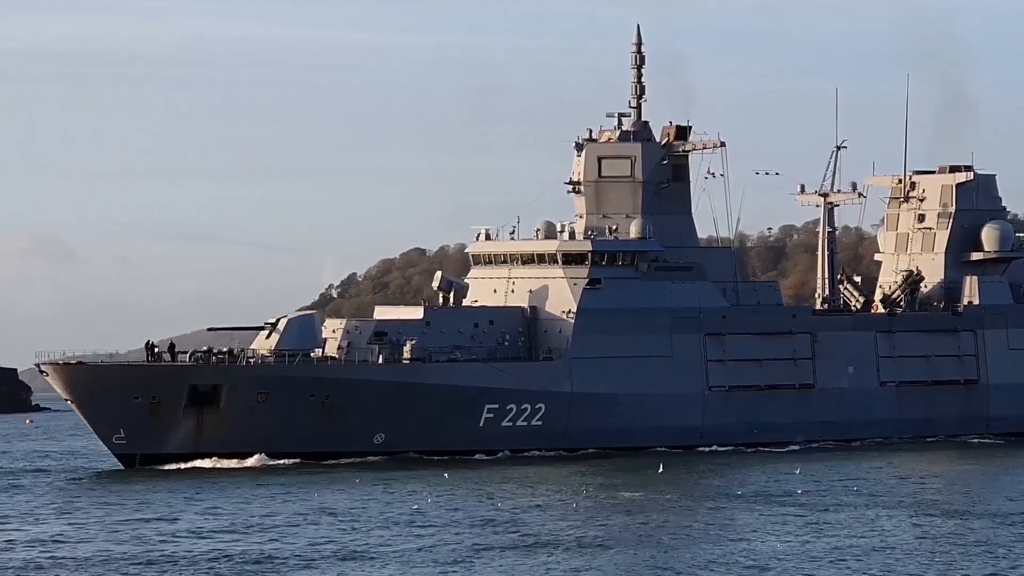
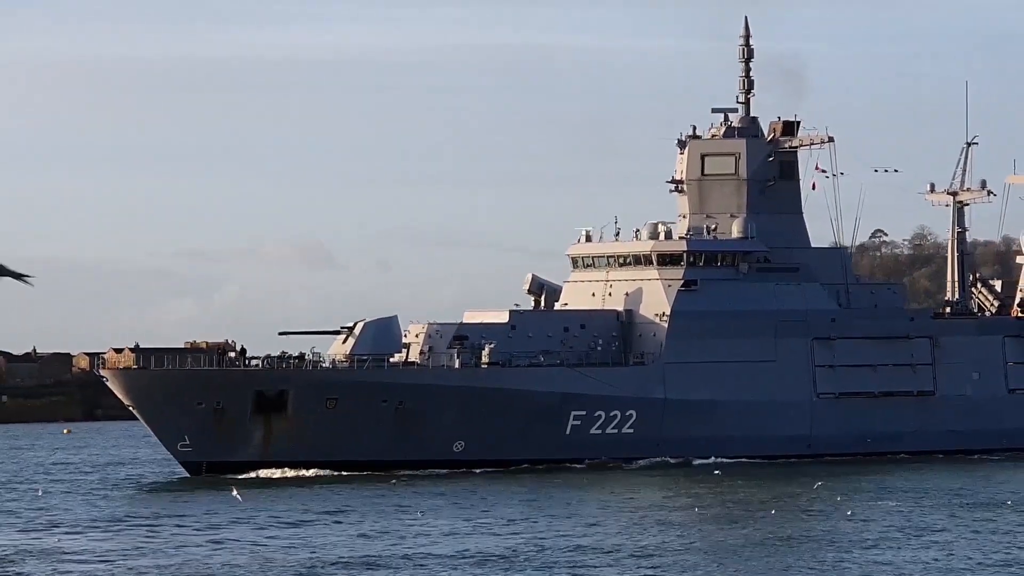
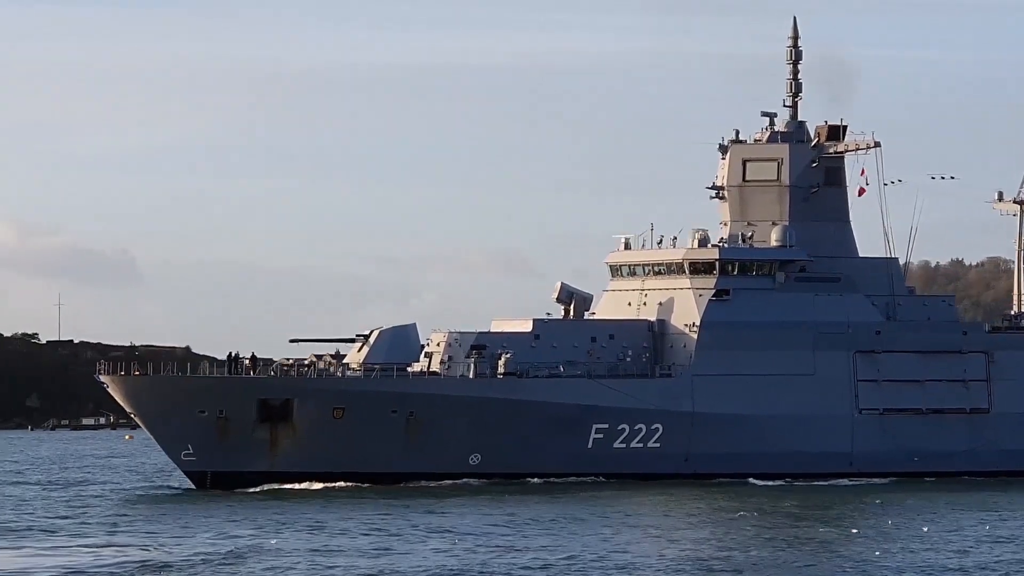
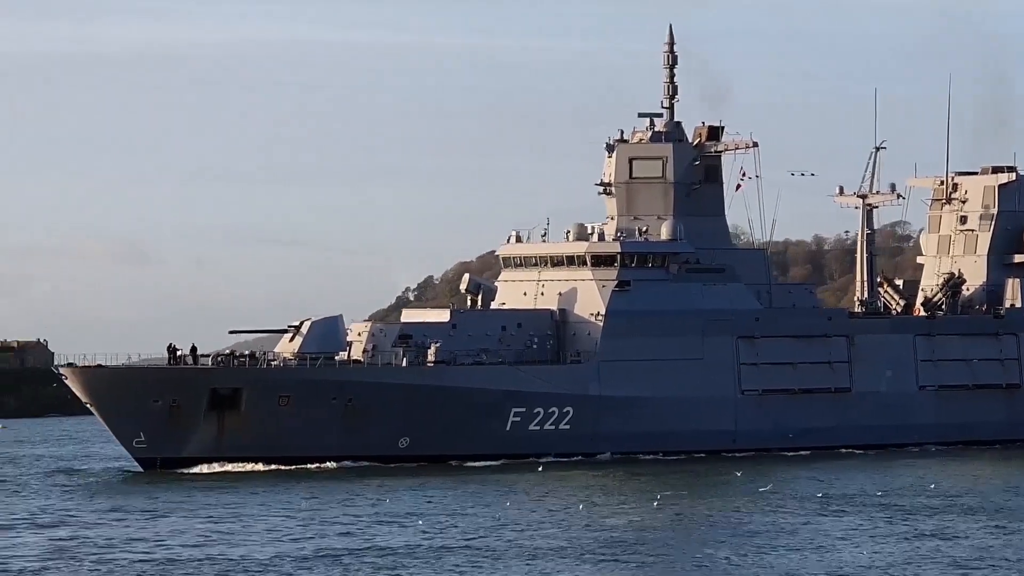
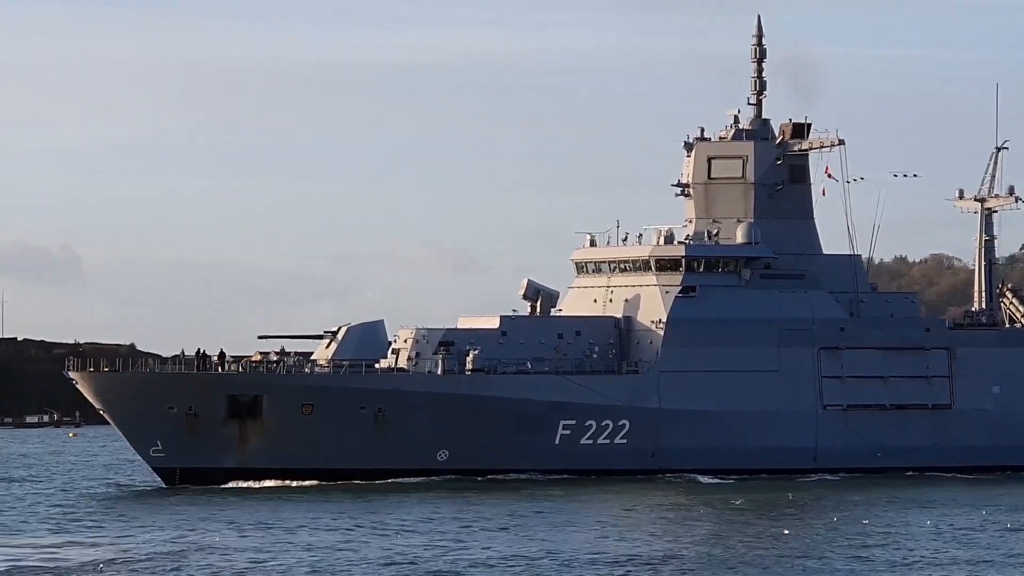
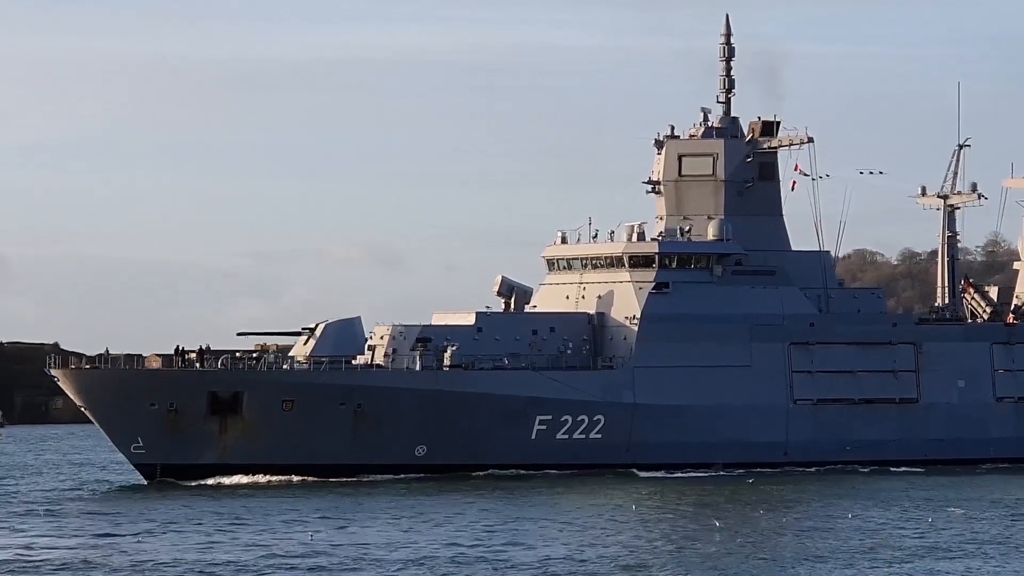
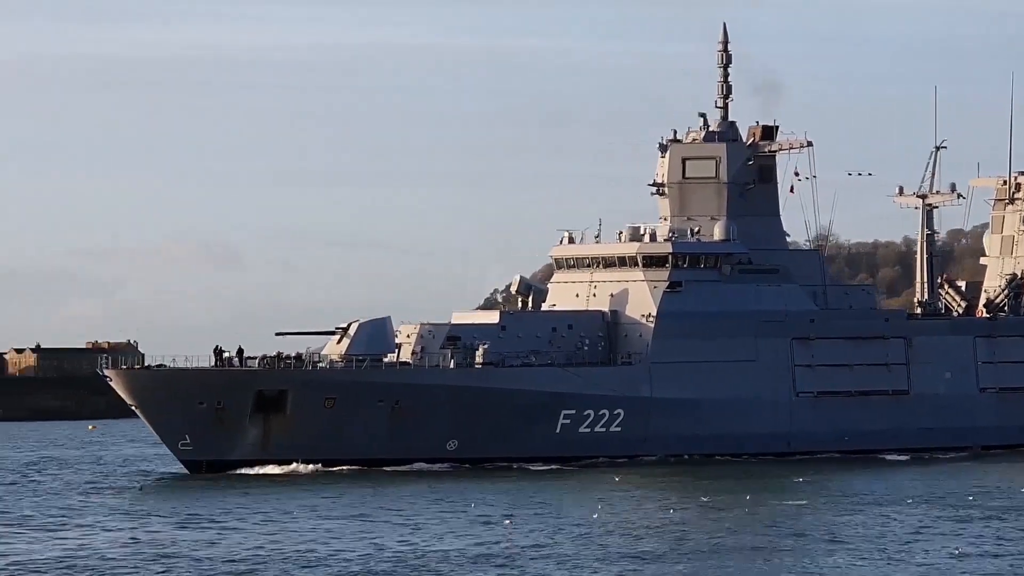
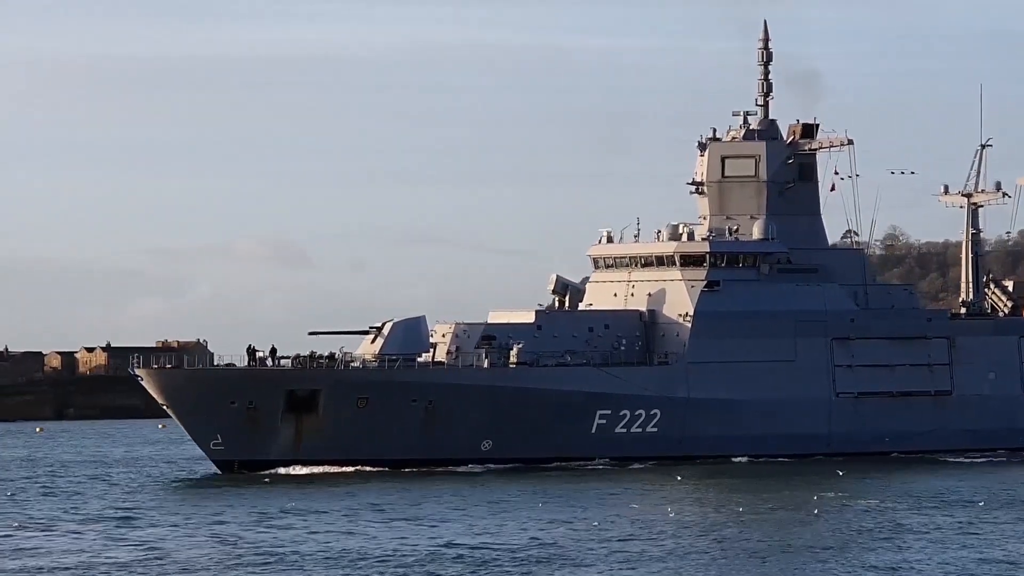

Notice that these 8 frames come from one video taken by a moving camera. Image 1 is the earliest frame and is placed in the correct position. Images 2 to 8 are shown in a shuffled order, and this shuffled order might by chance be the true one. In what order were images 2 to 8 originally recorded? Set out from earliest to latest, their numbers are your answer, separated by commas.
4, 7, 8, 2, 6, 5, 3
